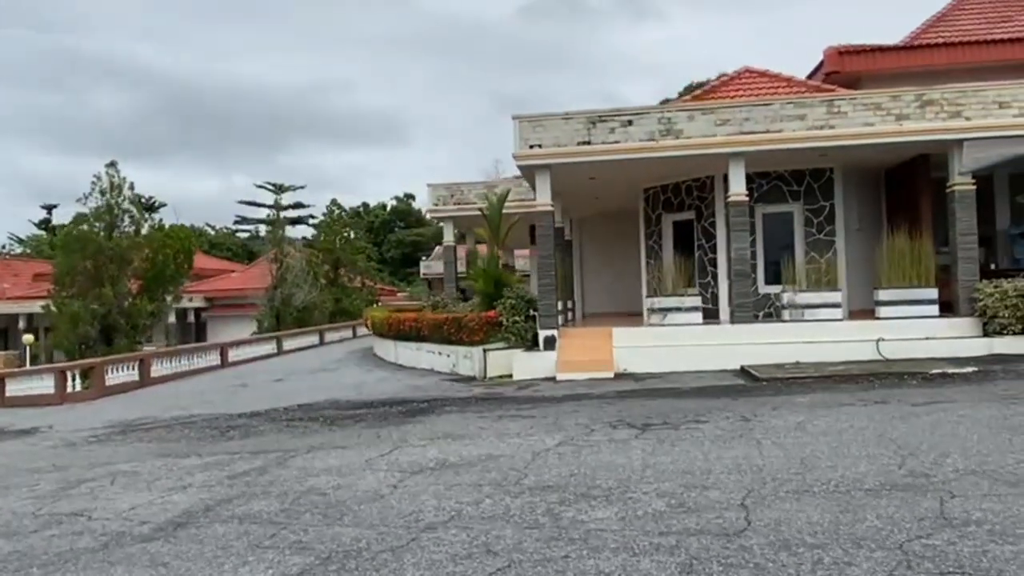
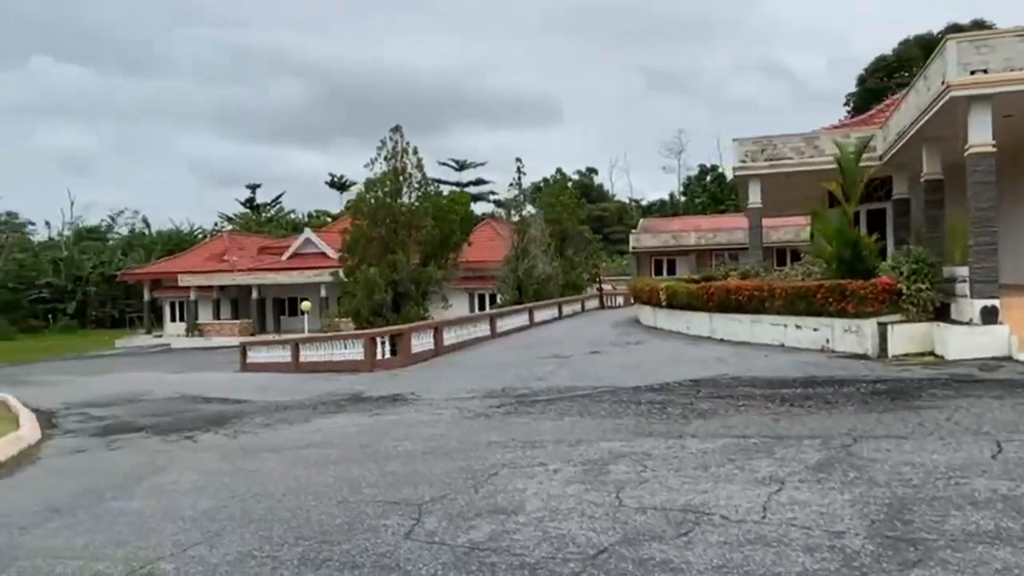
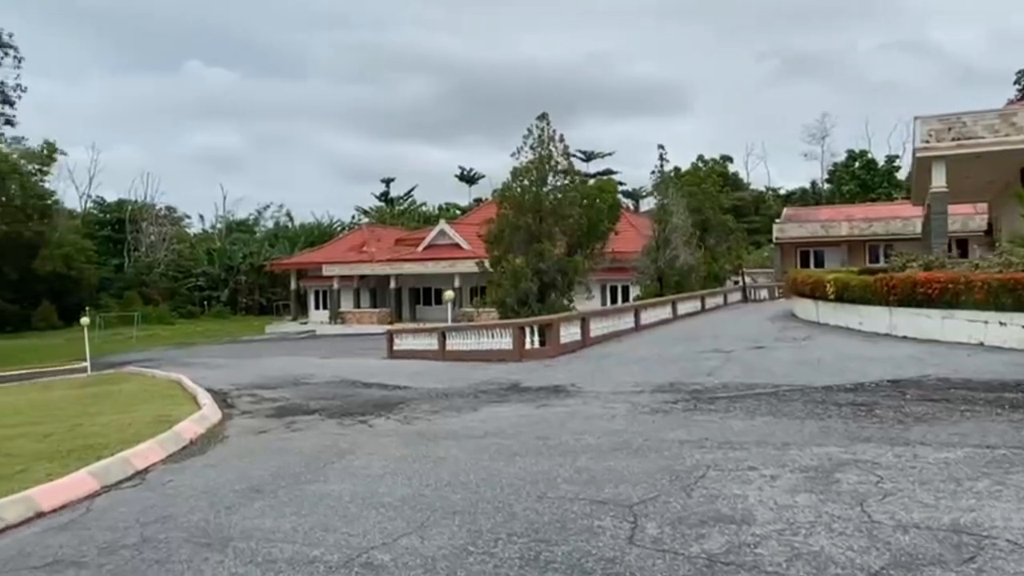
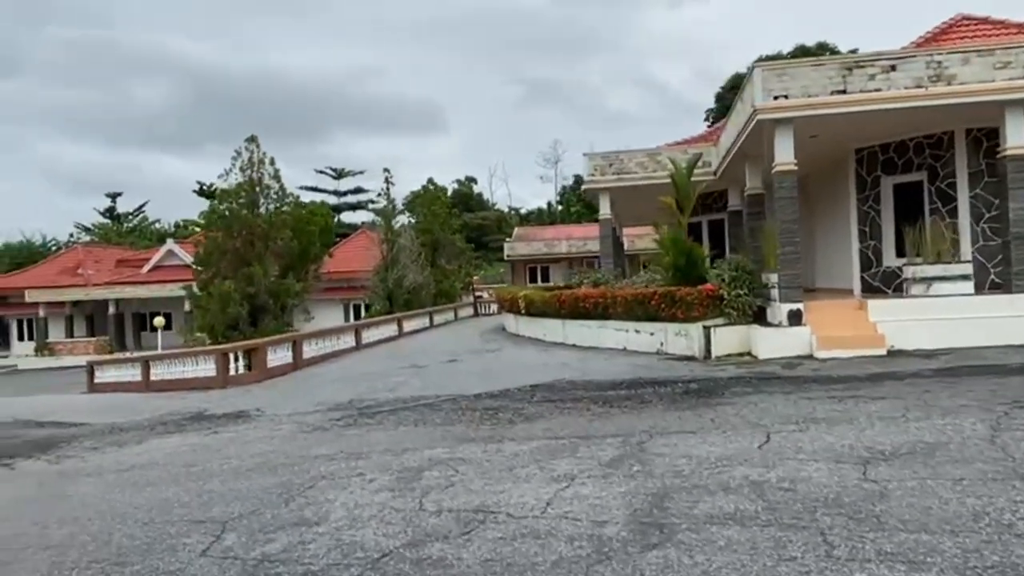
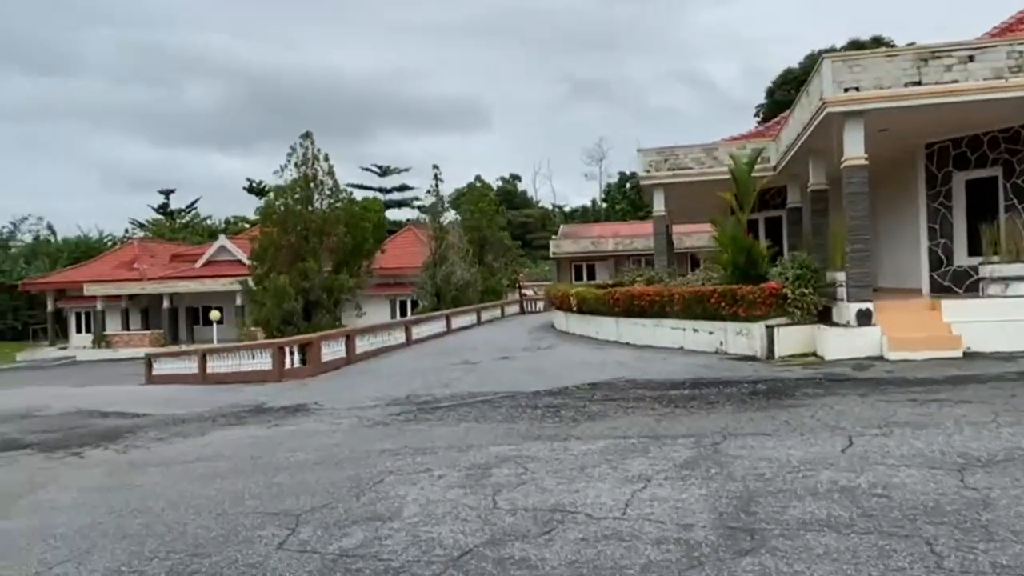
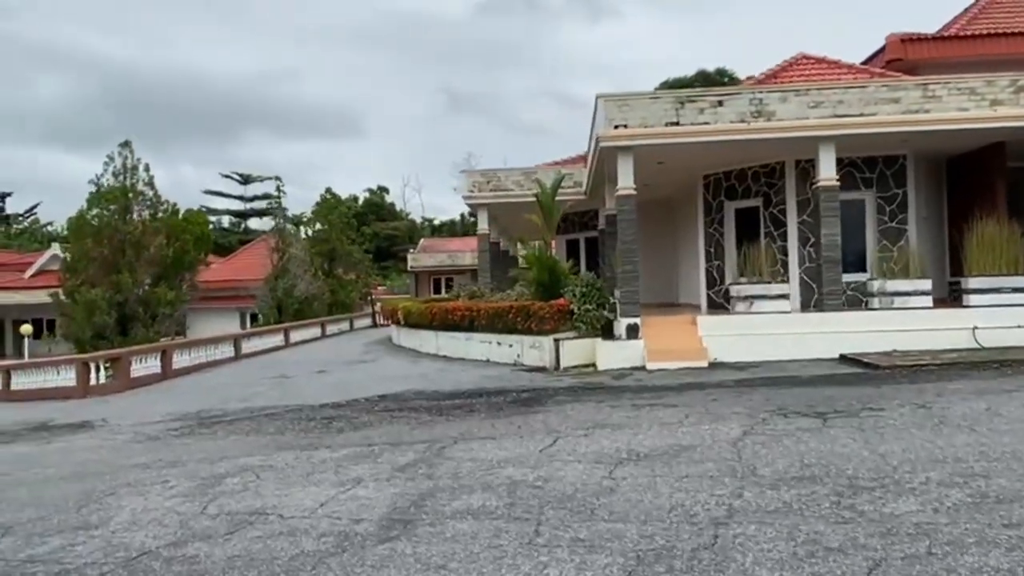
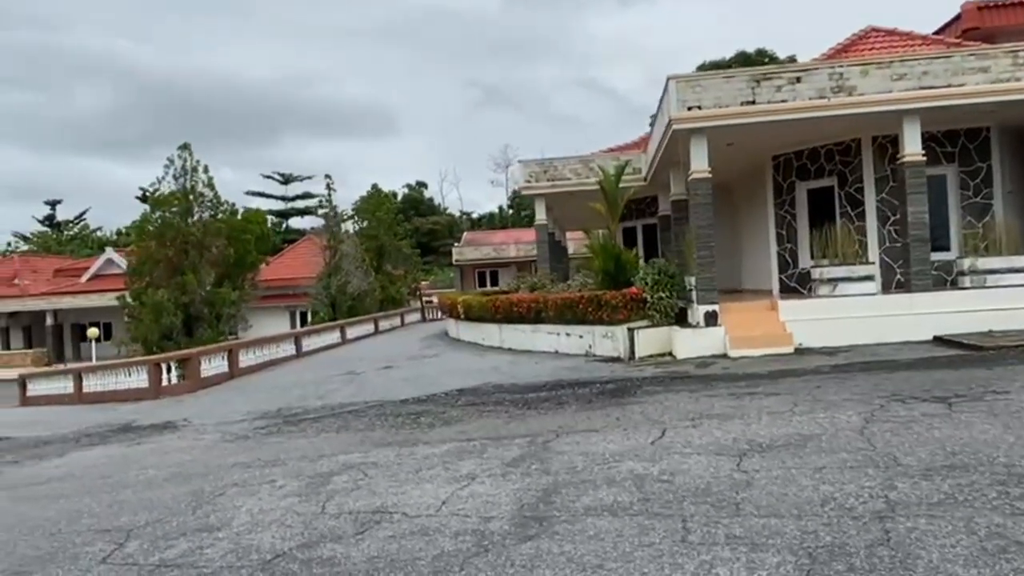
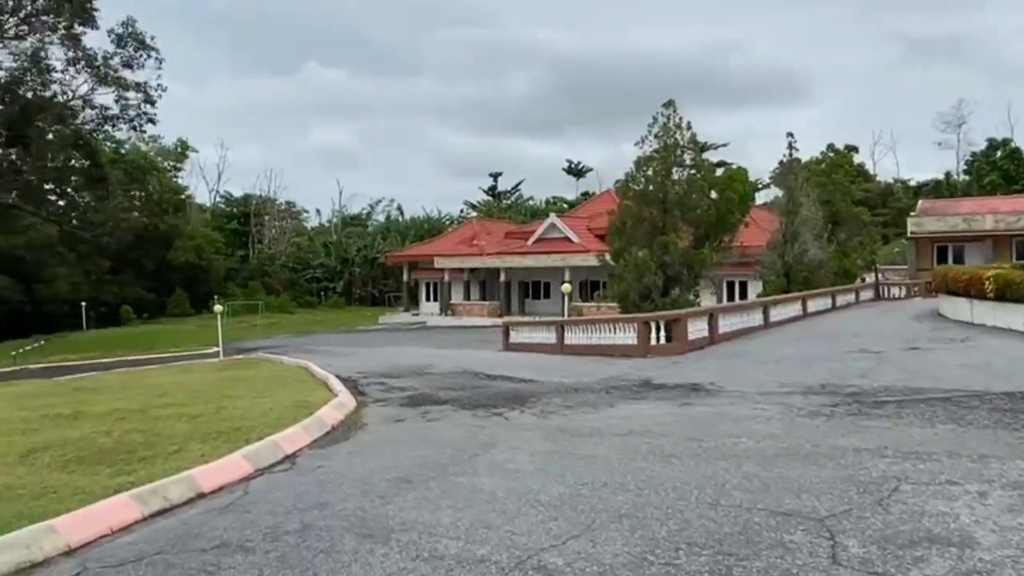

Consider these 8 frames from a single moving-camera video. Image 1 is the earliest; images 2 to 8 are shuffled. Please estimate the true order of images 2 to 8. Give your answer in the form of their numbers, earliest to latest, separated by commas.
6, 7, 4, 5, 2, 3, 8
